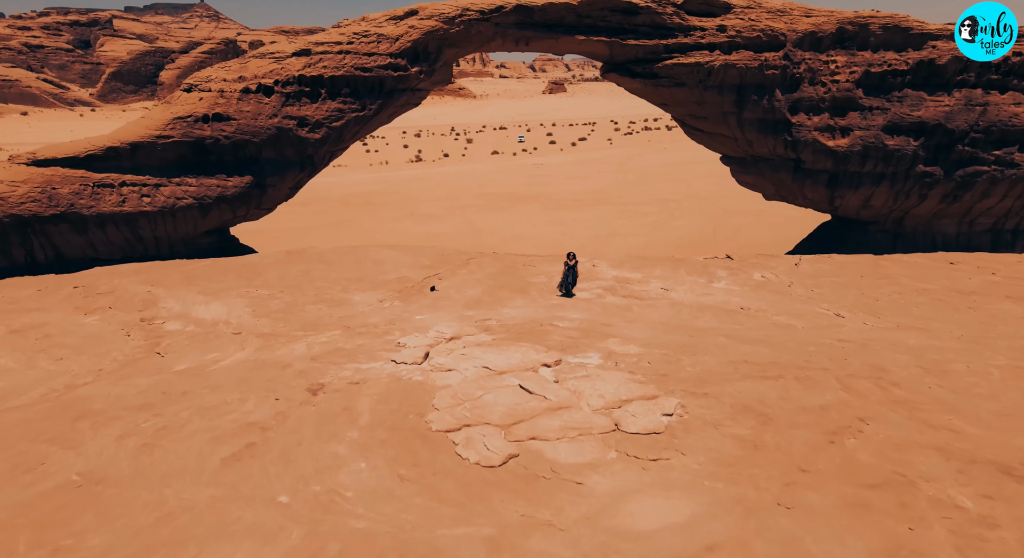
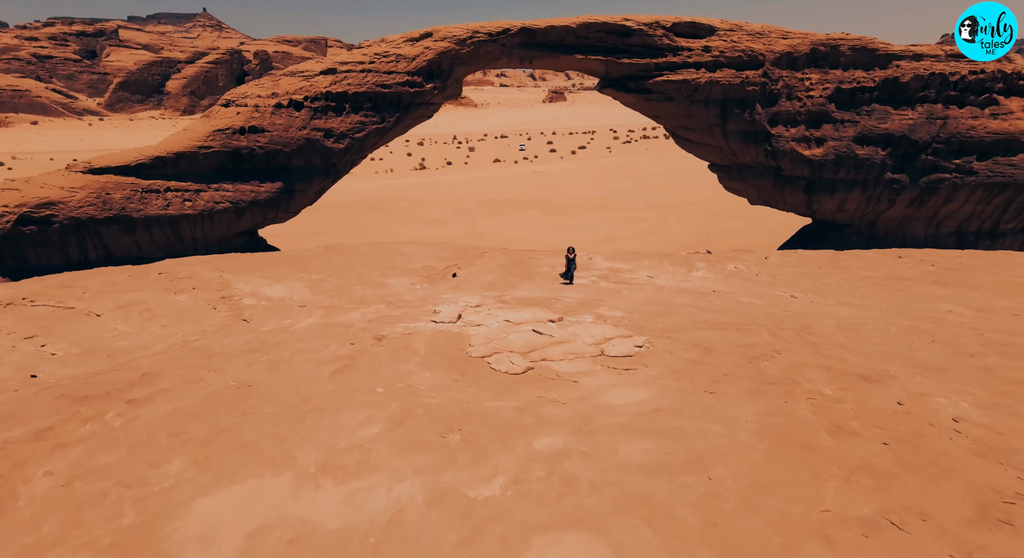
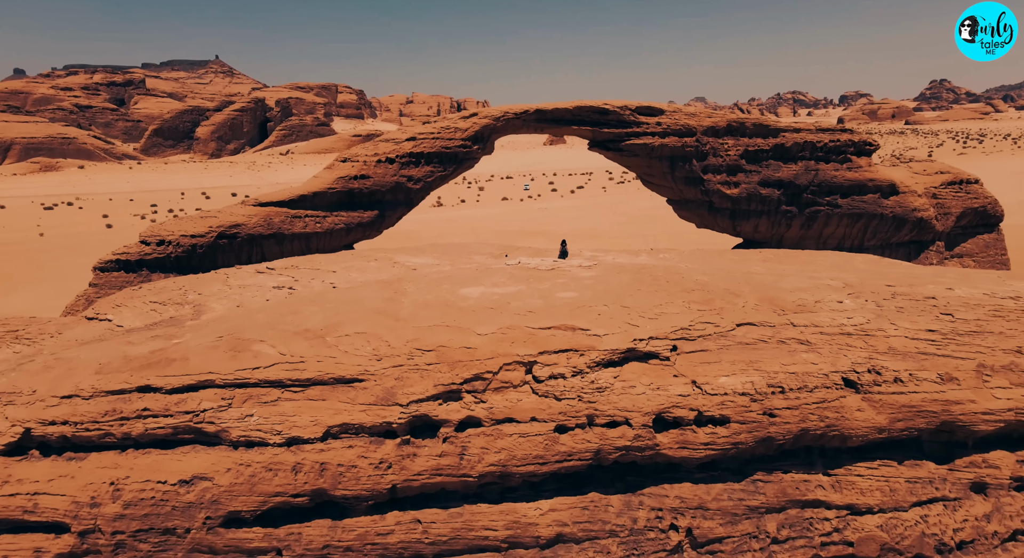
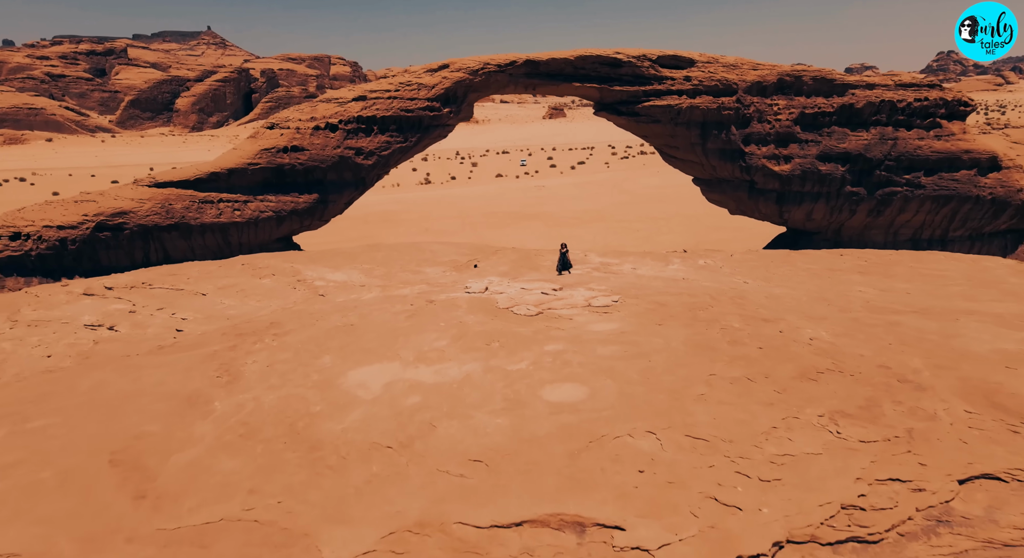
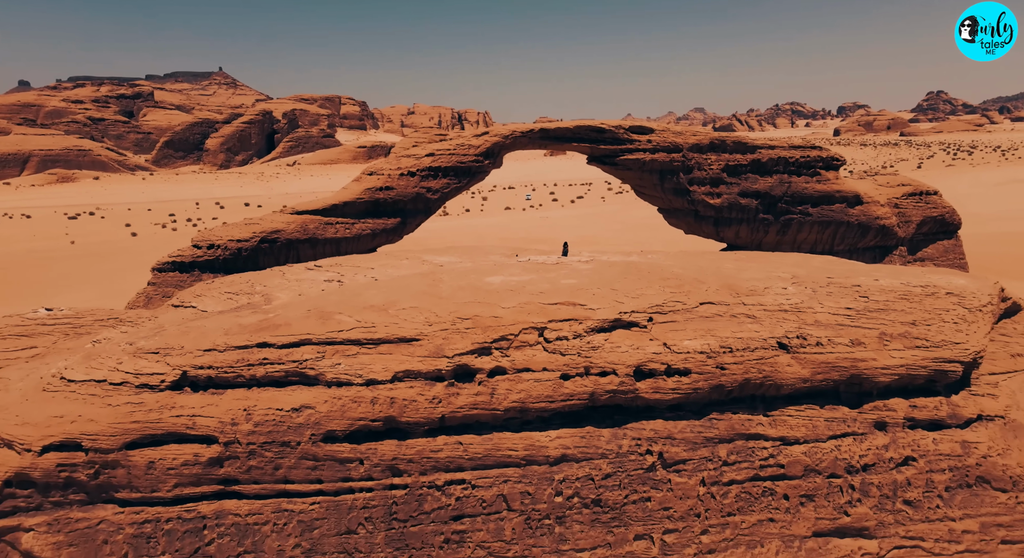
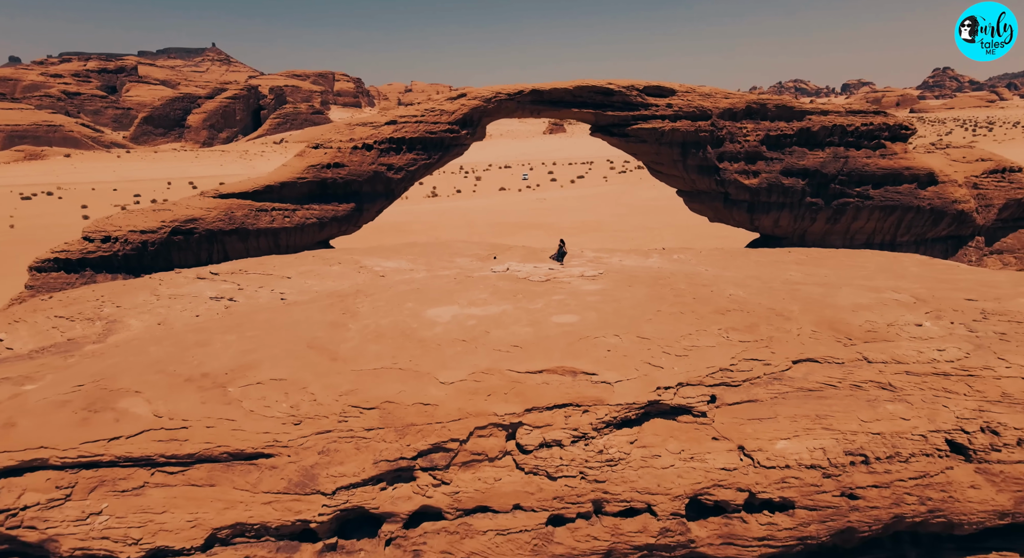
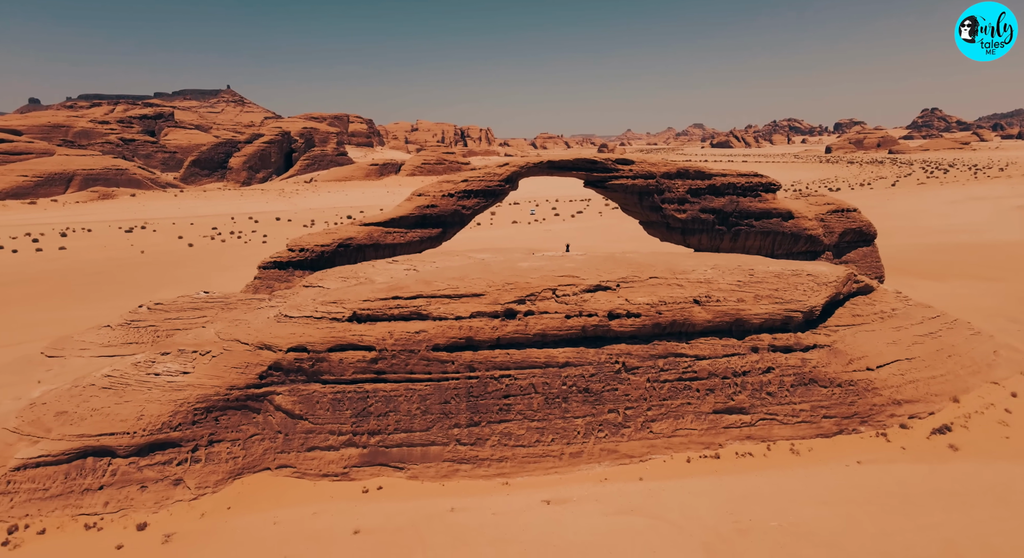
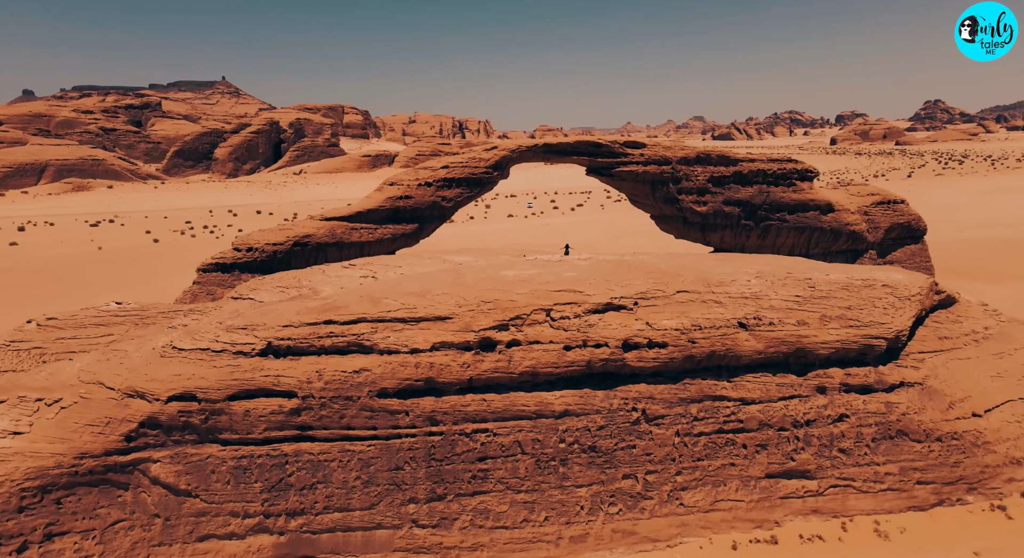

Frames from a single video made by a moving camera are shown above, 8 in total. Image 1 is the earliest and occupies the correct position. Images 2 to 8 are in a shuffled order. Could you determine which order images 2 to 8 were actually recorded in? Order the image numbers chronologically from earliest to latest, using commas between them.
2, 4, 6, 3, 5, 8, 7
